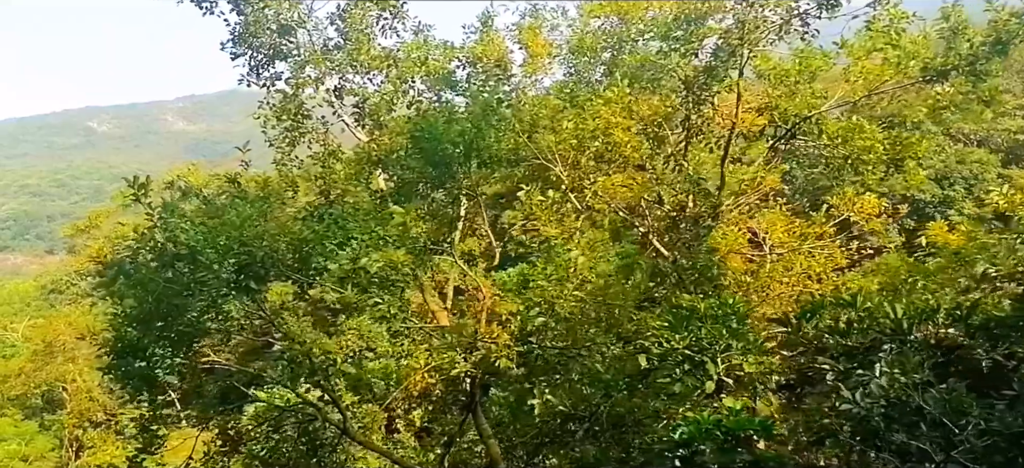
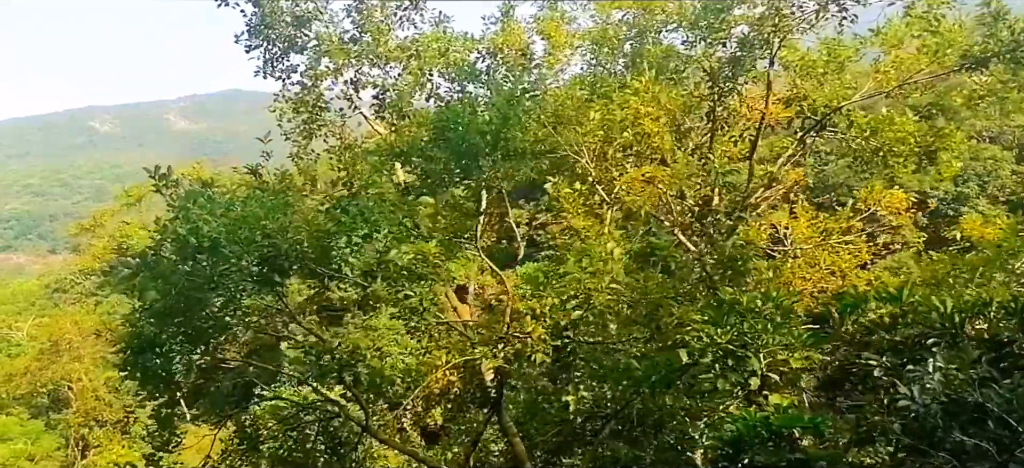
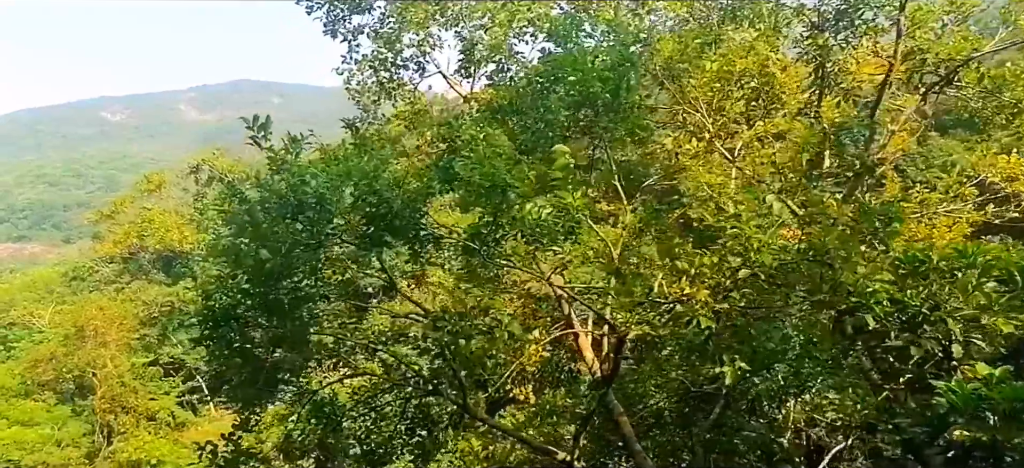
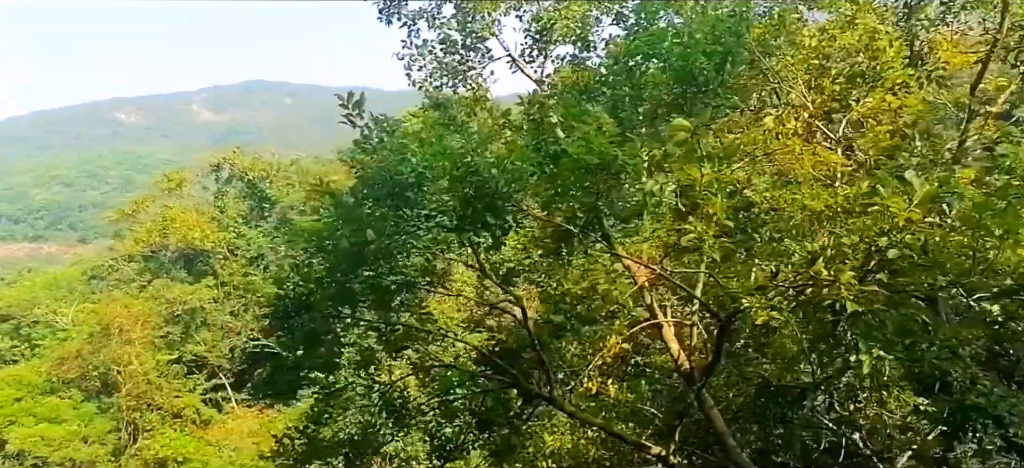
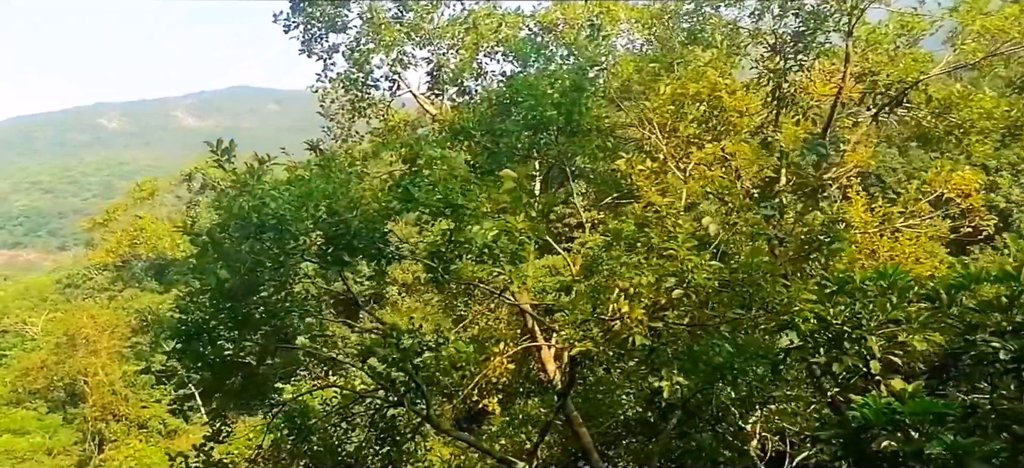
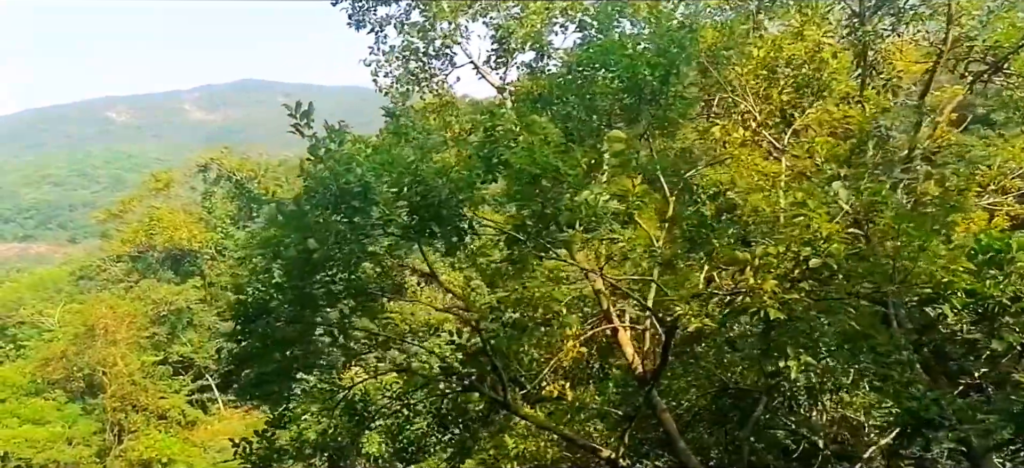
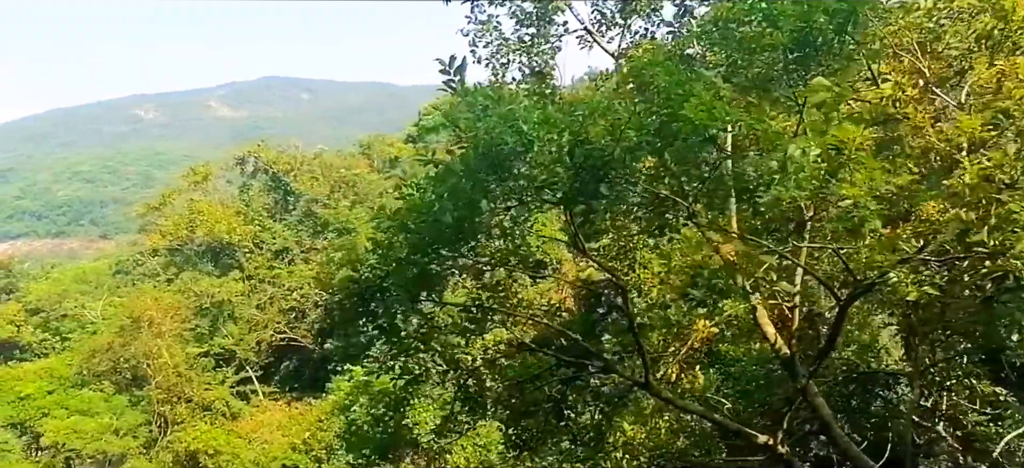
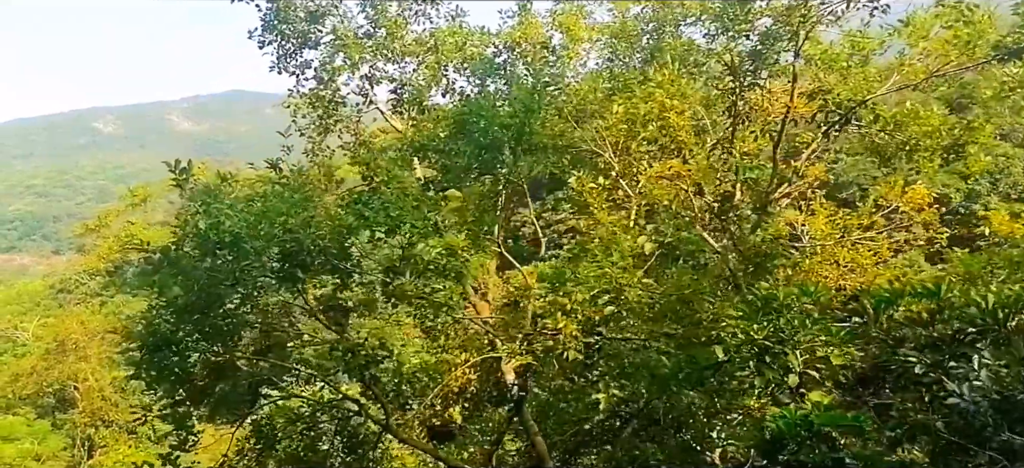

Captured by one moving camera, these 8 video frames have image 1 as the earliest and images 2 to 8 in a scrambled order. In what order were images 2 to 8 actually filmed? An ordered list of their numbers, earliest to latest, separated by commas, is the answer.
2, 8, 5, 3, 6, 4, 7
